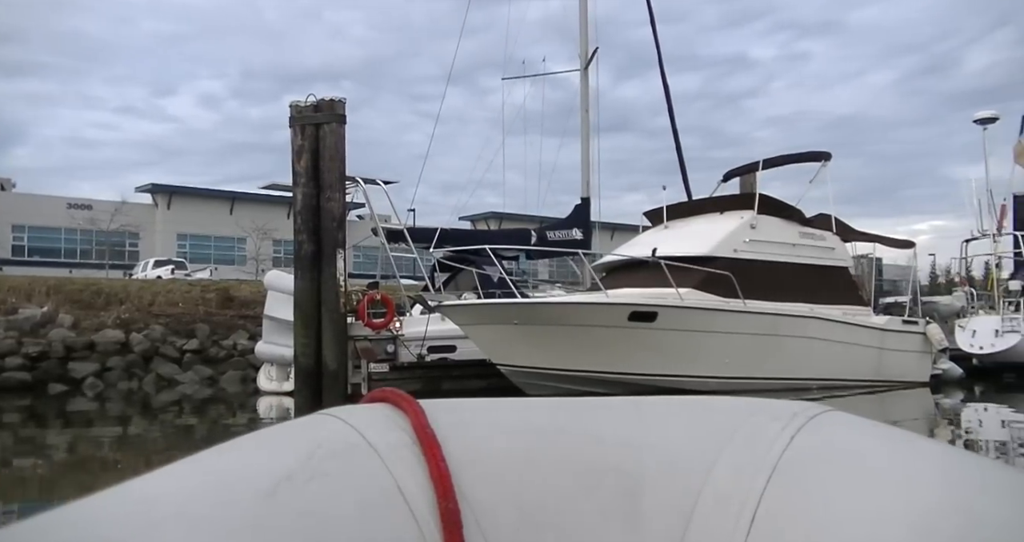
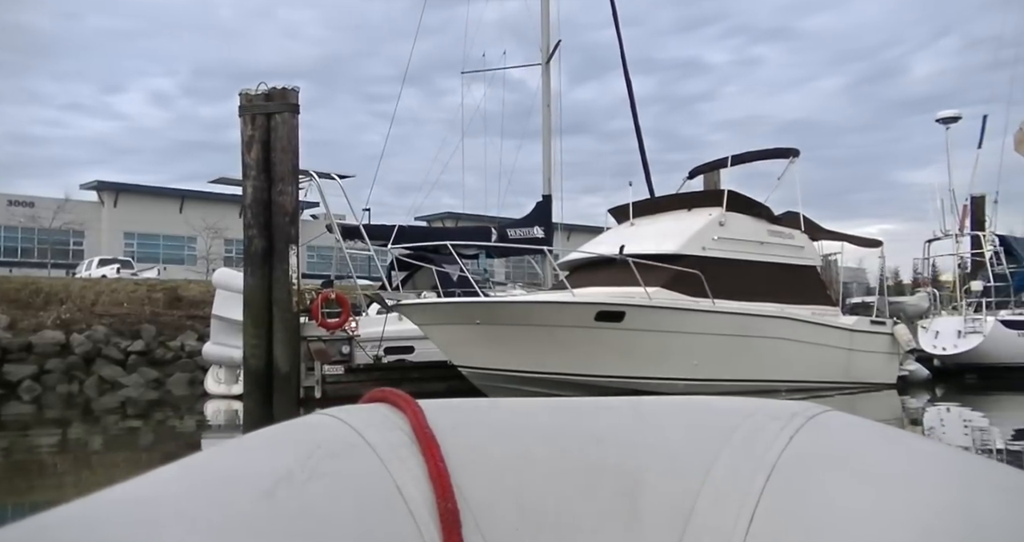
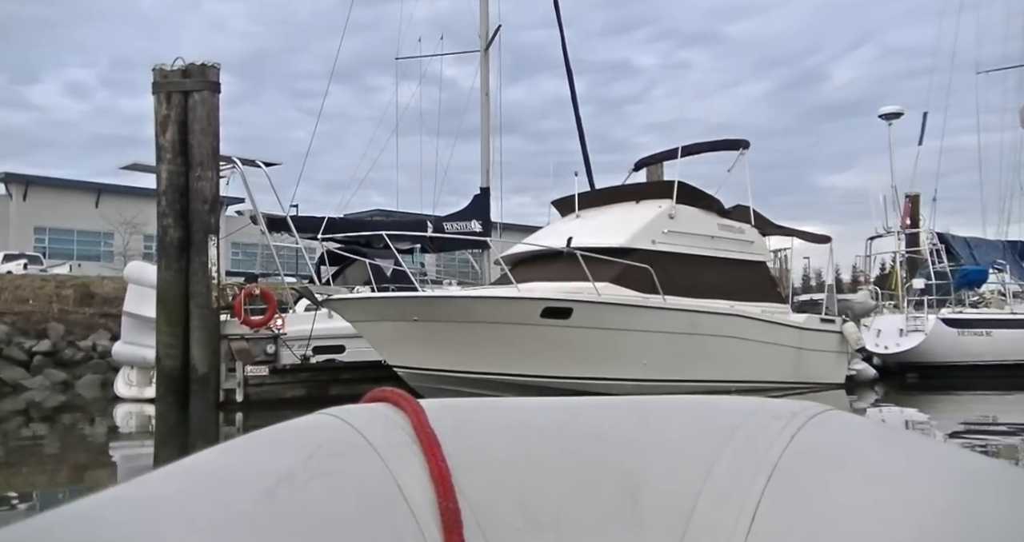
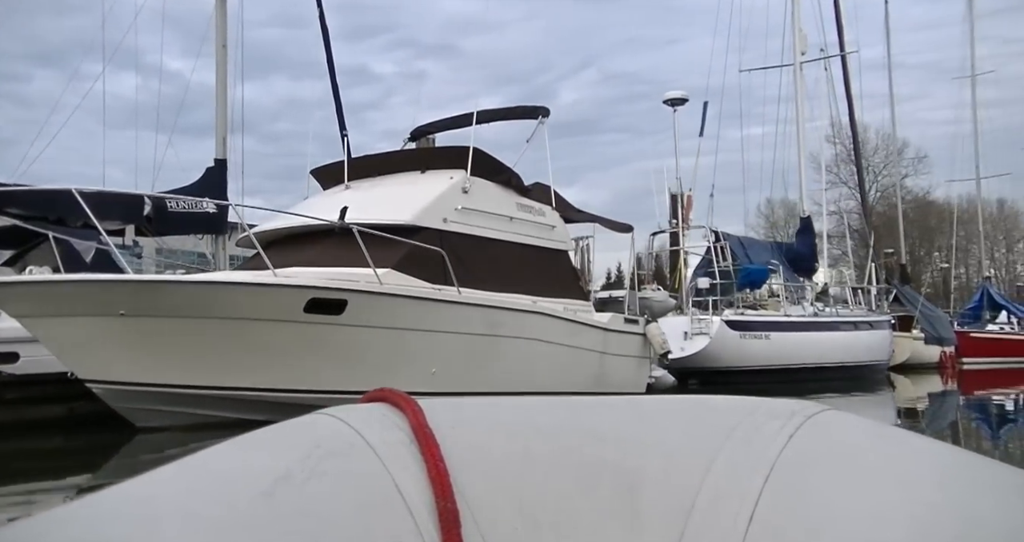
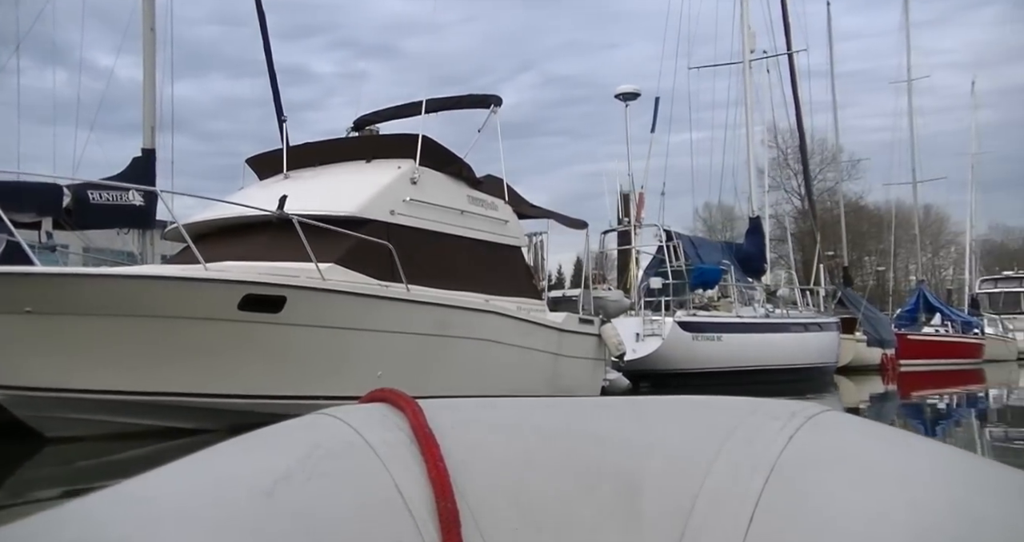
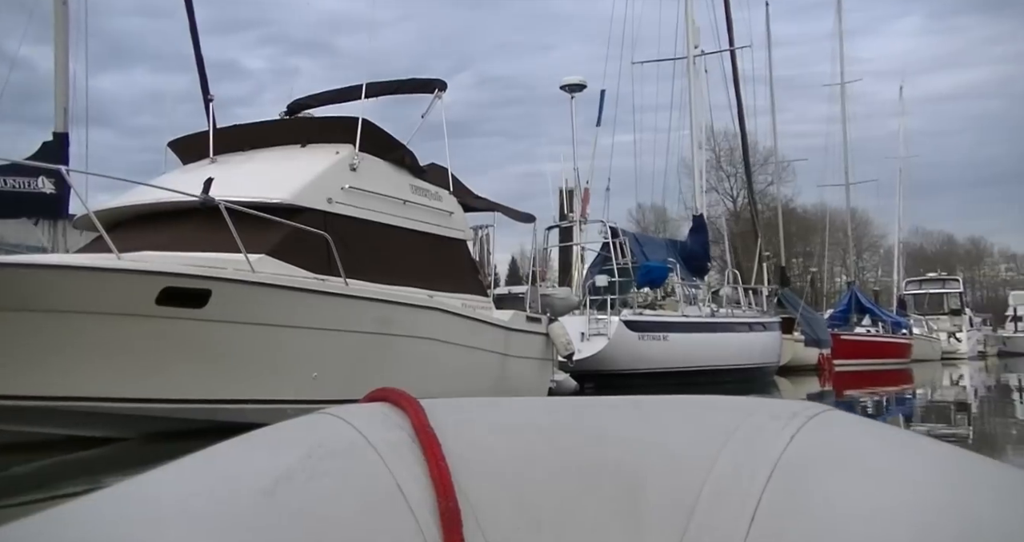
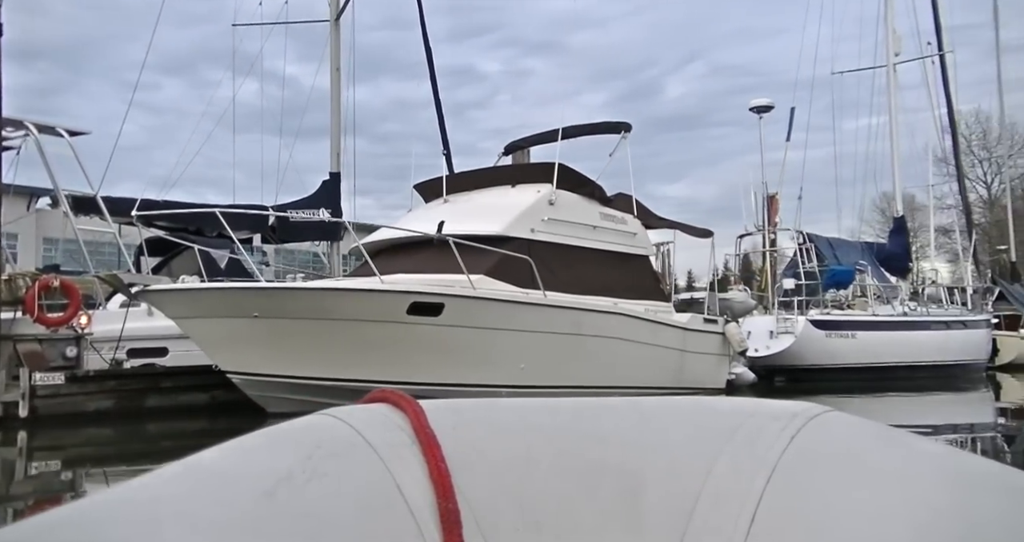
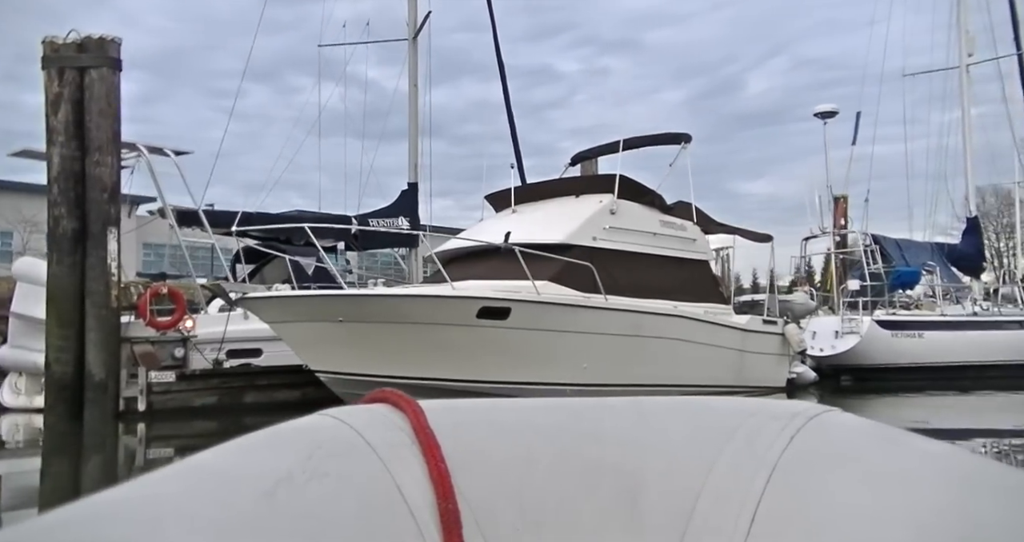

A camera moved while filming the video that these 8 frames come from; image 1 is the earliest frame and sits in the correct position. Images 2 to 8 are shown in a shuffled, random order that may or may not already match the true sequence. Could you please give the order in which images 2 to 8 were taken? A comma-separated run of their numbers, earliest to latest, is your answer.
2, 3, 8, 7, 4, 5, 6
